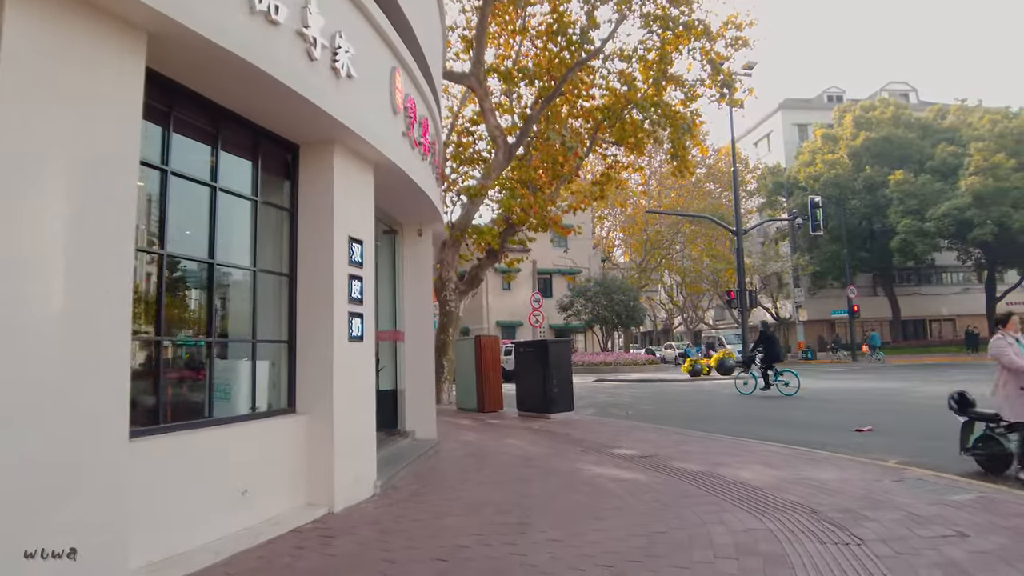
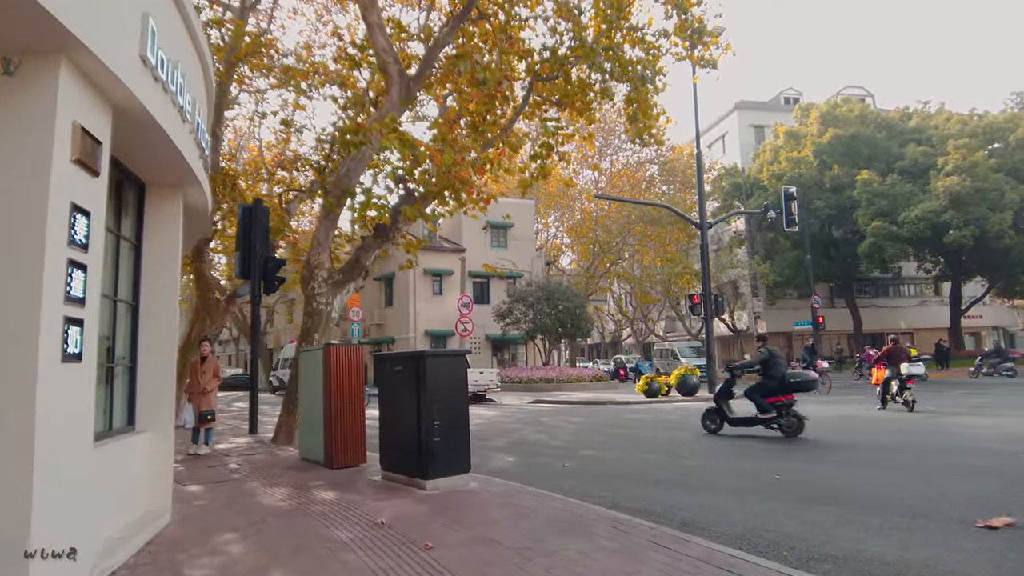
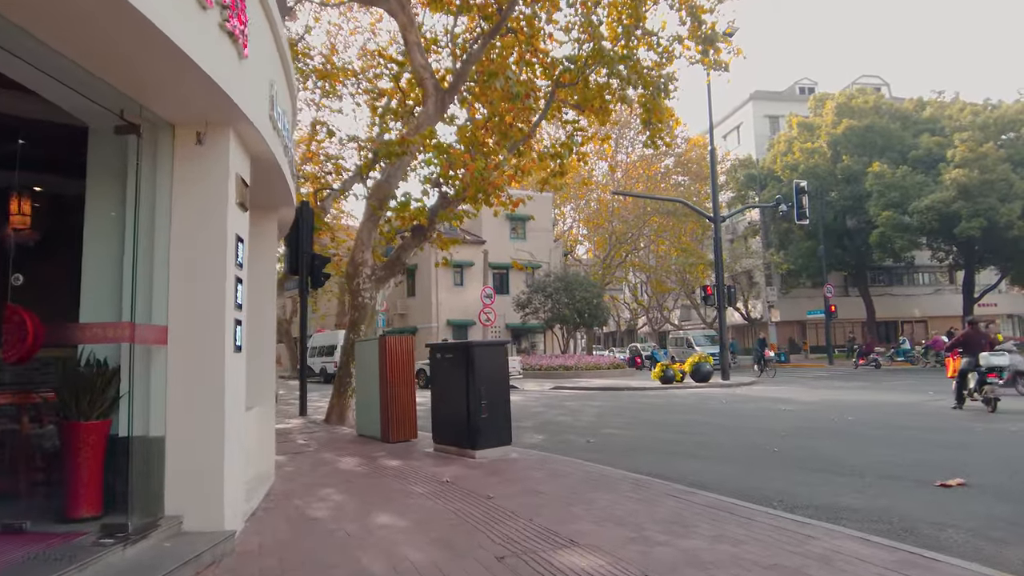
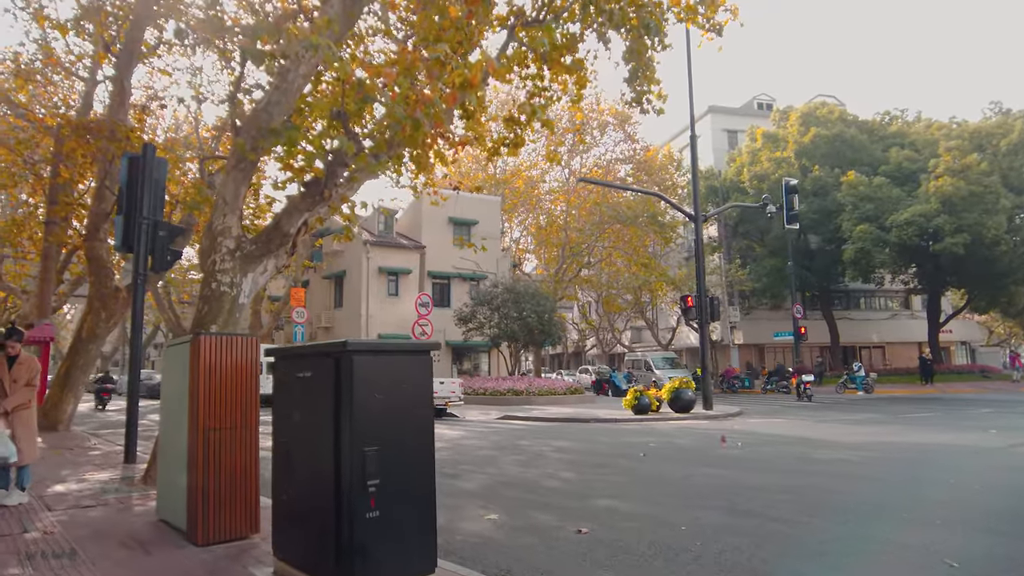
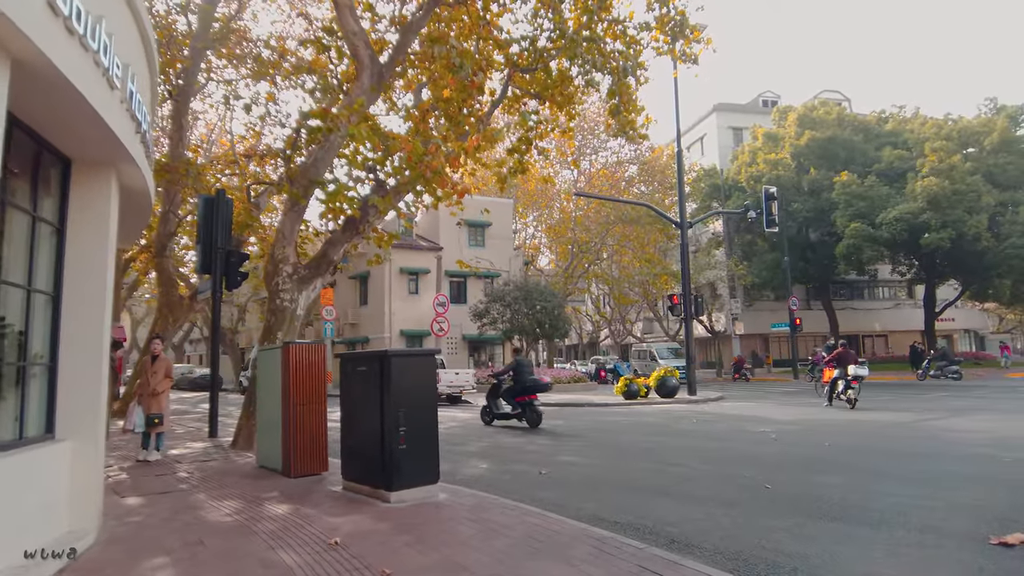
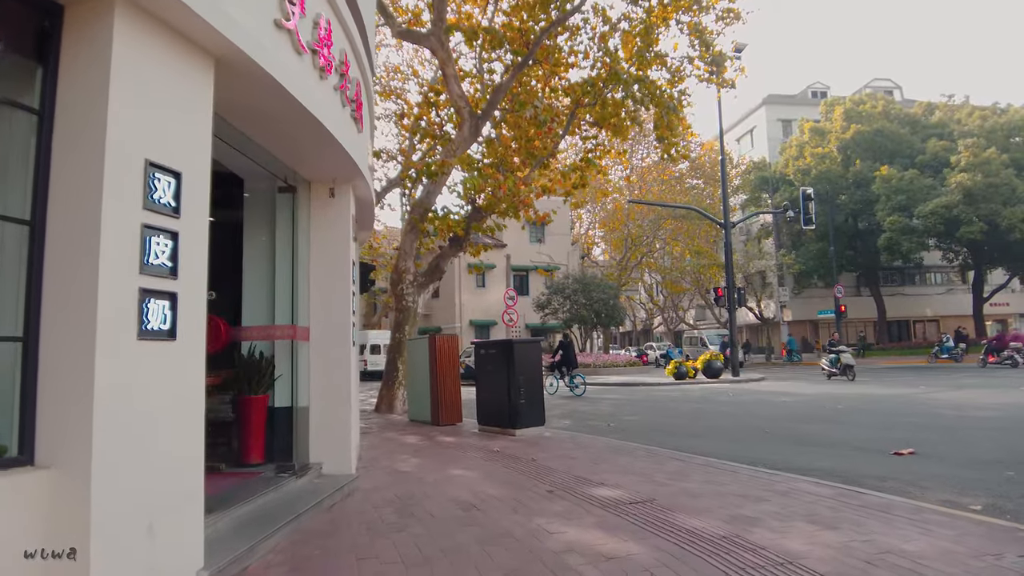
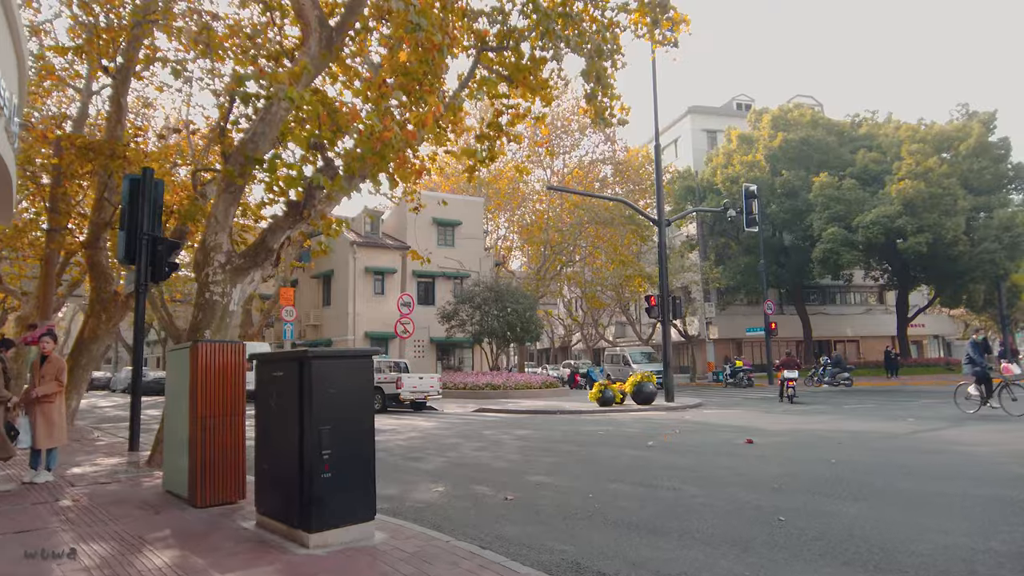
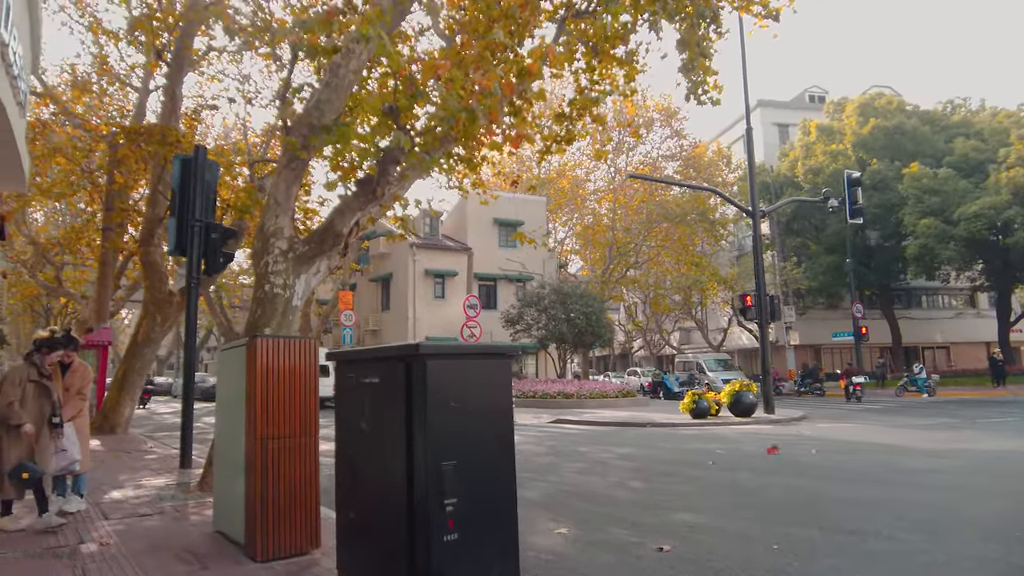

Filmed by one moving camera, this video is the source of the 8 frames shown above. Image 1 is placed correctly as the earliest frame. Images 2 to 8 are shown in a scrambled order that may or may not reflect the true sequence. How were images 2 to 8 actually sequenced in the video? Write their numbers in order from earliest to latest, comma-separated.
6, 3, 2, 5, 7, 4, 8
